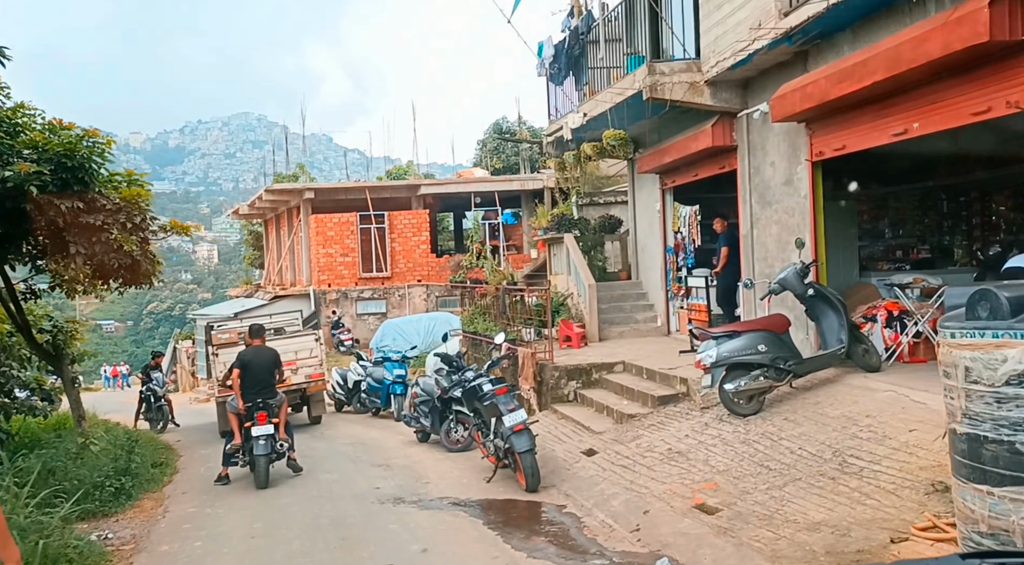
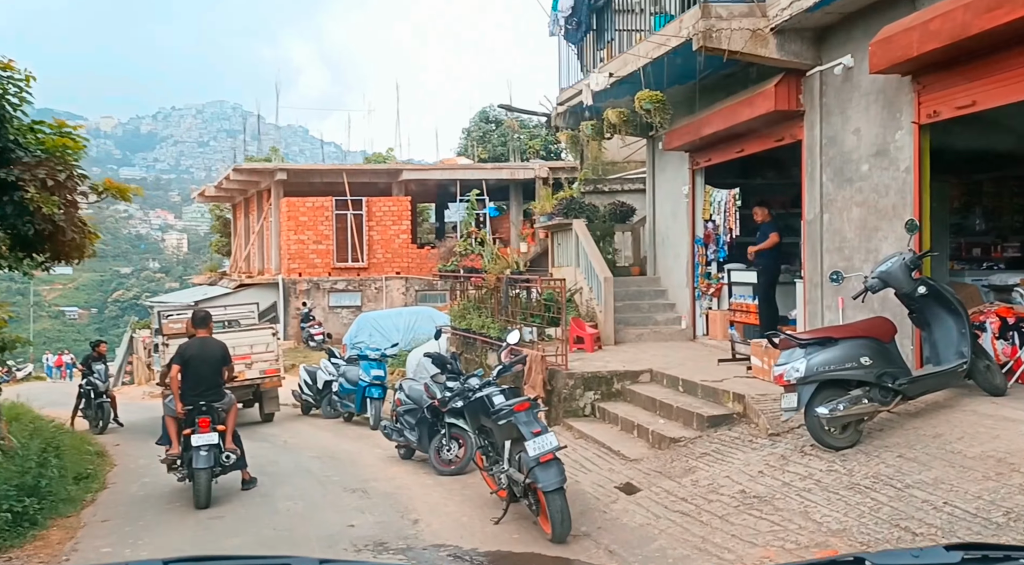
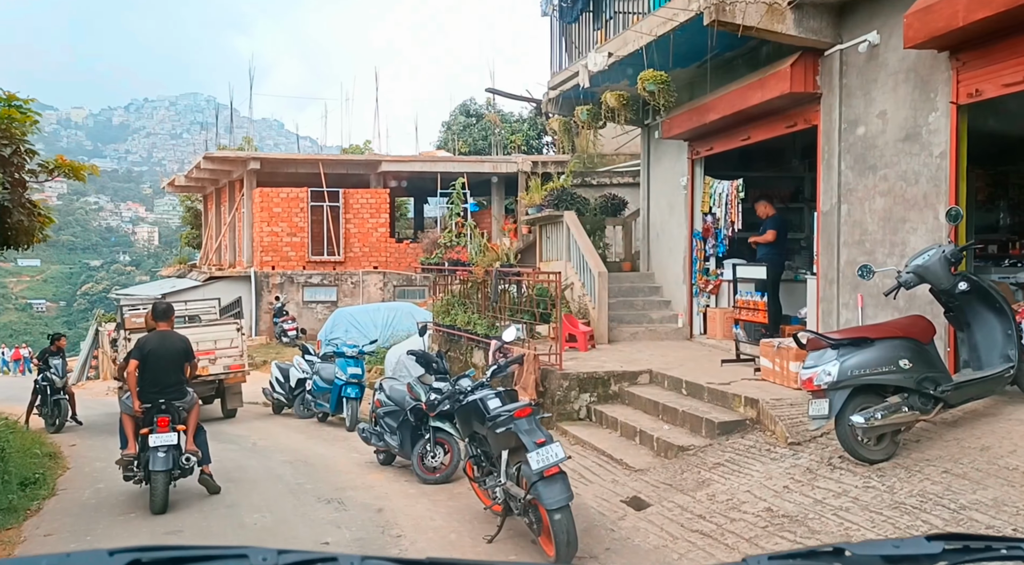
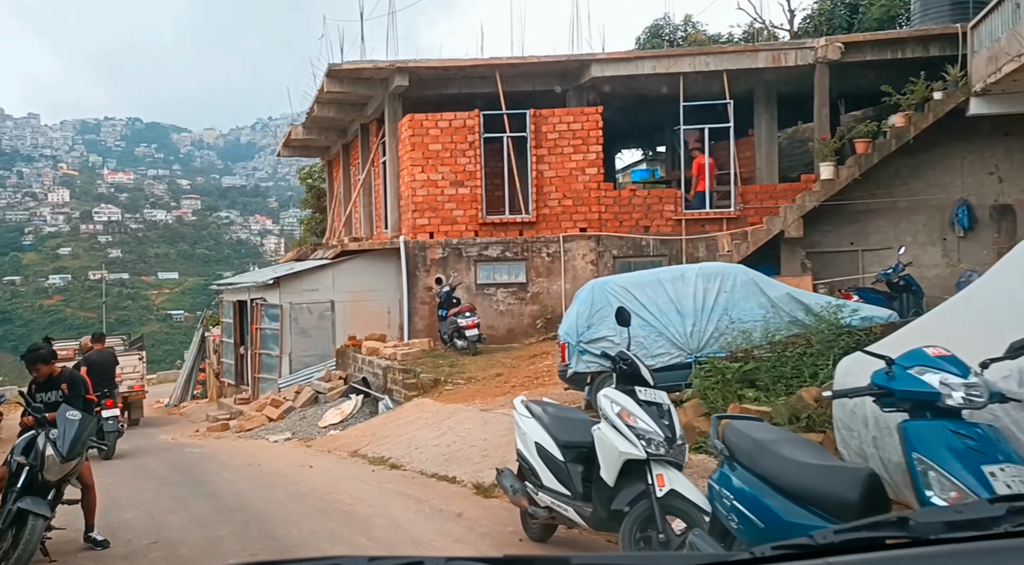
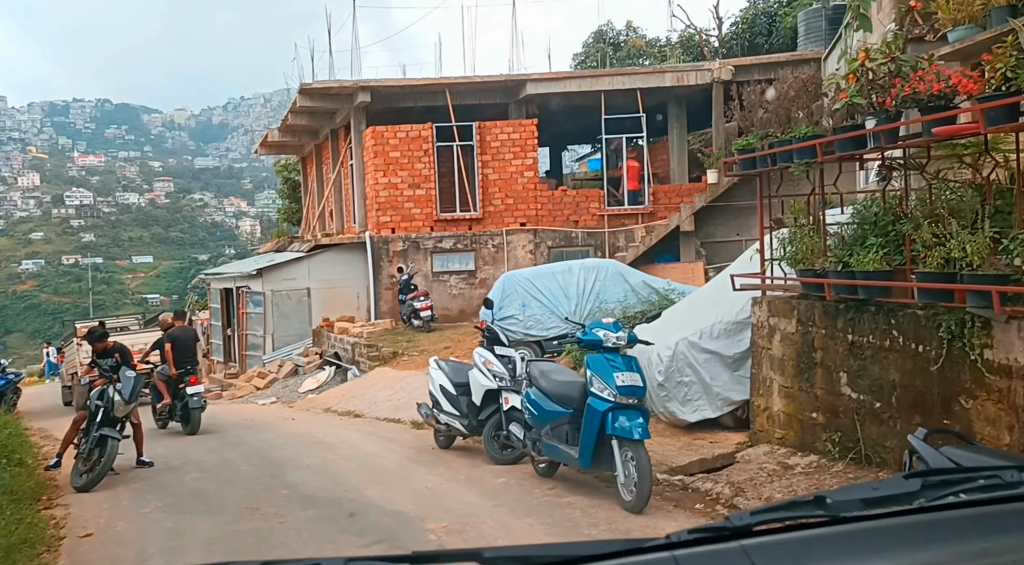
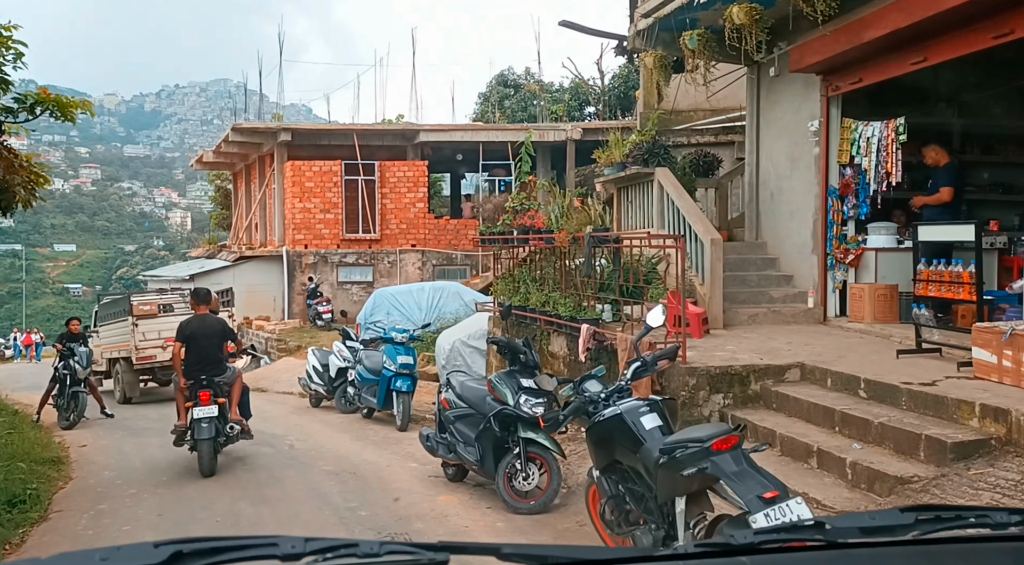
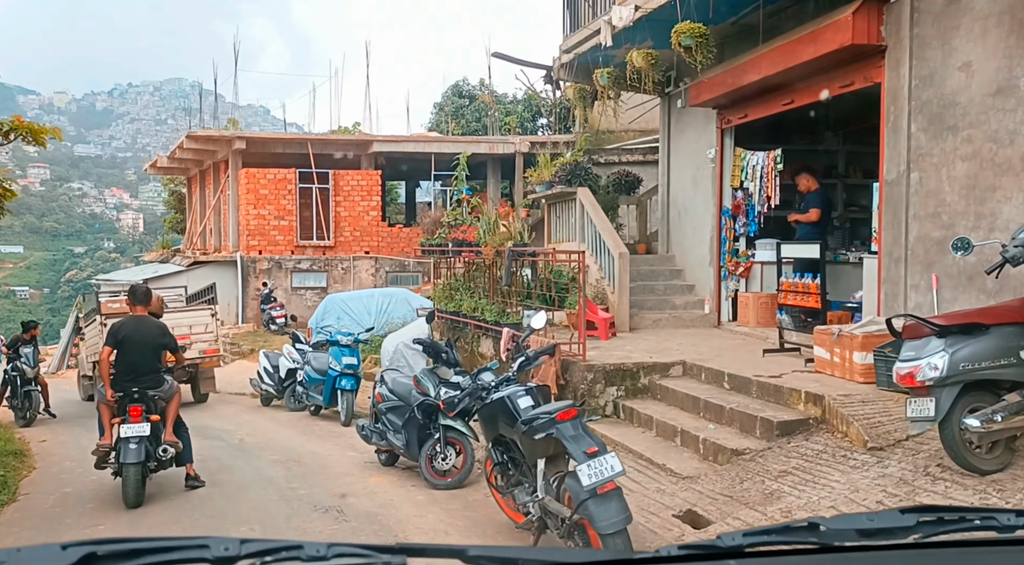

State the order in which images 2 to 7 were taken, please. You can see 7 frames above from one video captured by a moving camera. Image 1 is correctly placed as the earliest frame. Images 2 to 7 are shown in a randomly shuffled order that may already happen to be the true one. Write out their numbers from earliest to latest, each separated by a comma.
2, 3, 7, 6, 5, 4
